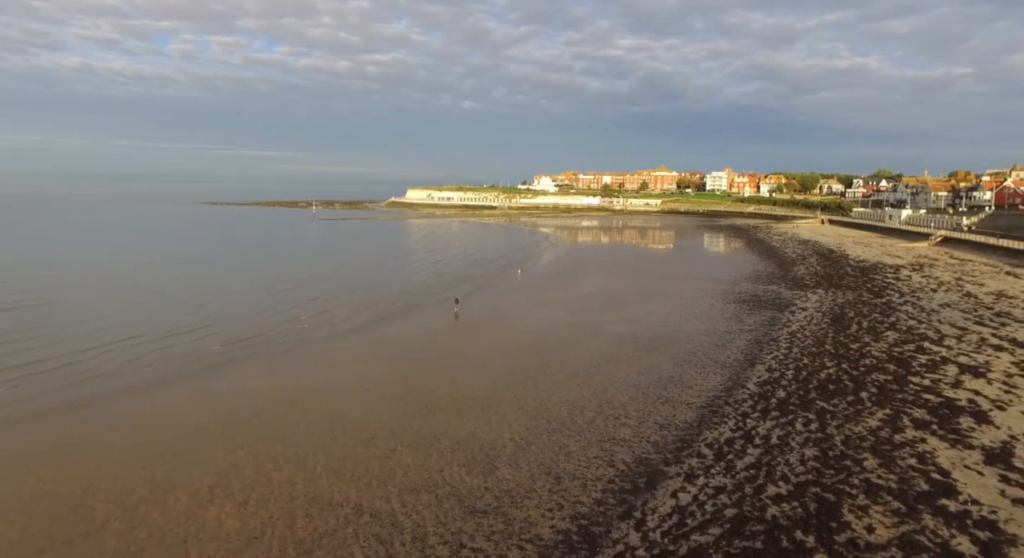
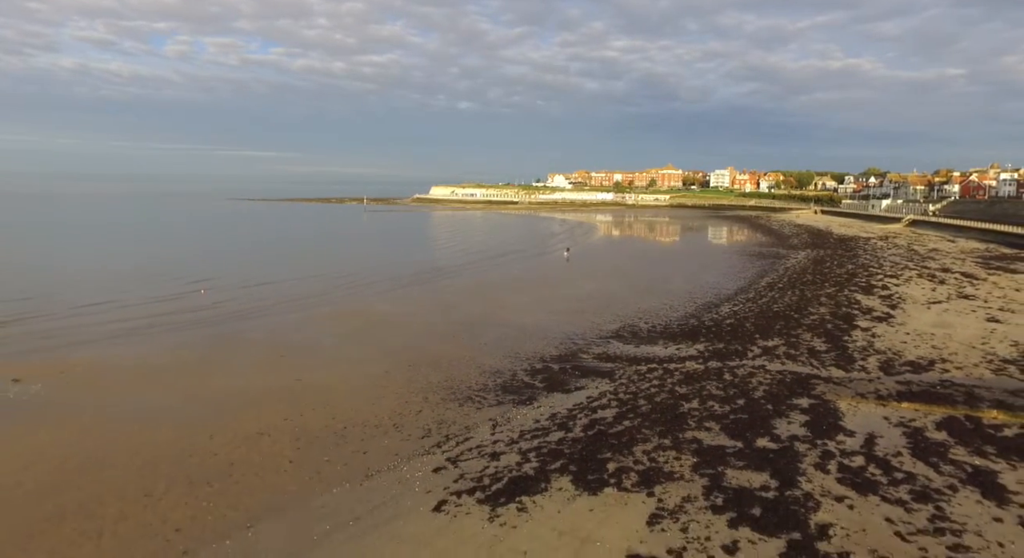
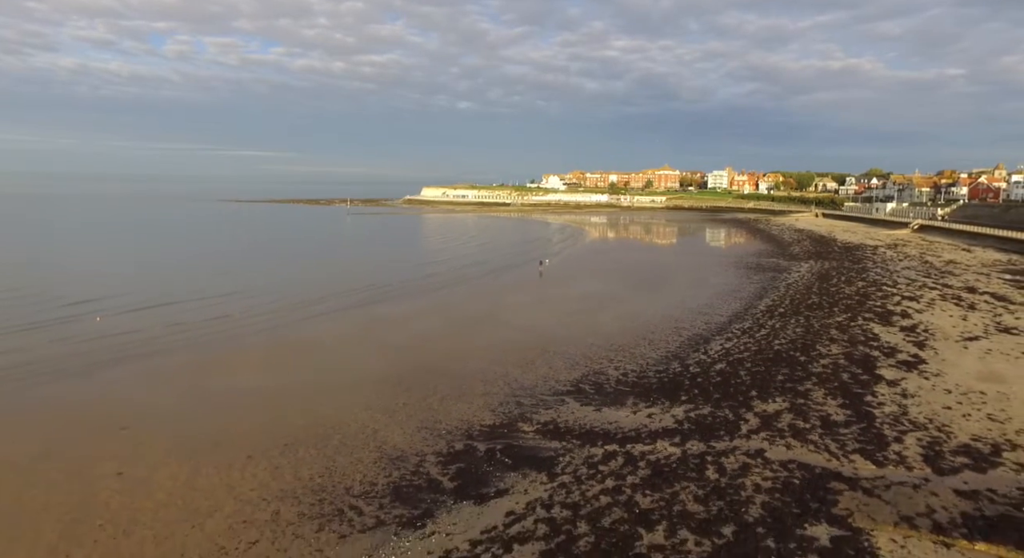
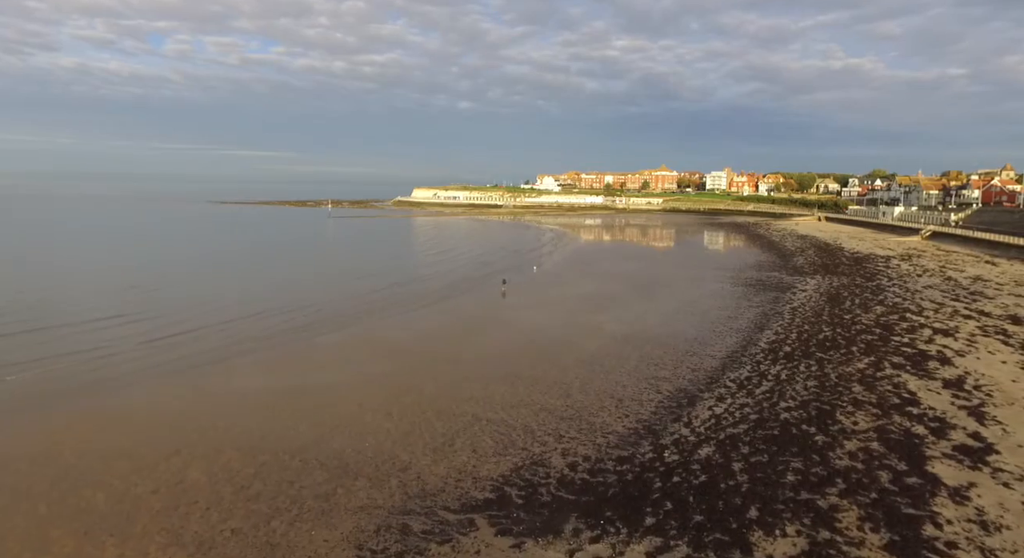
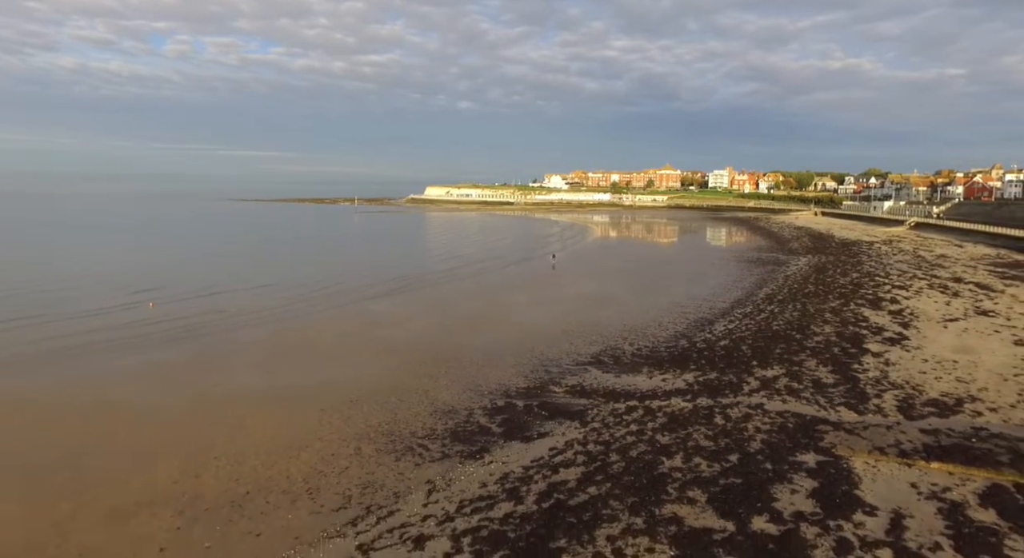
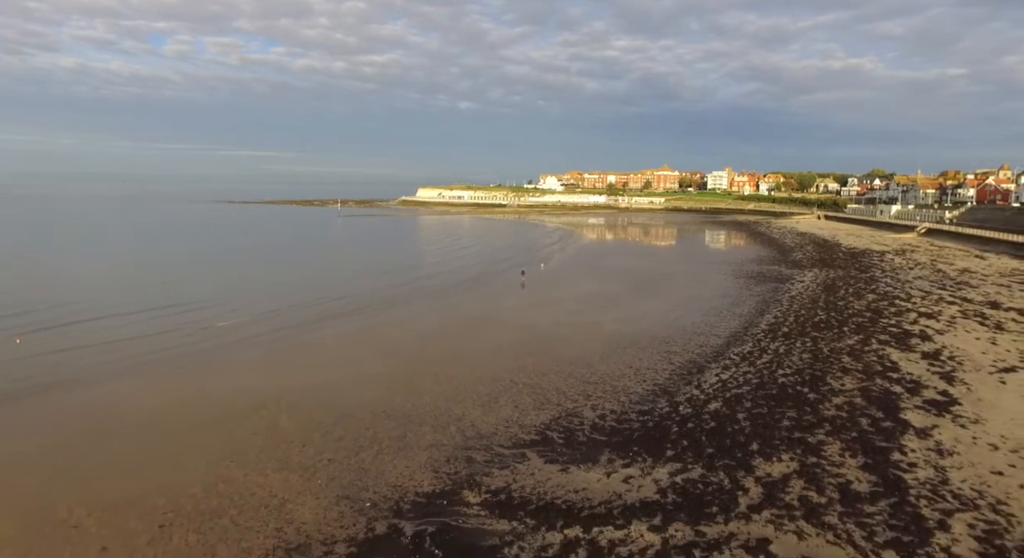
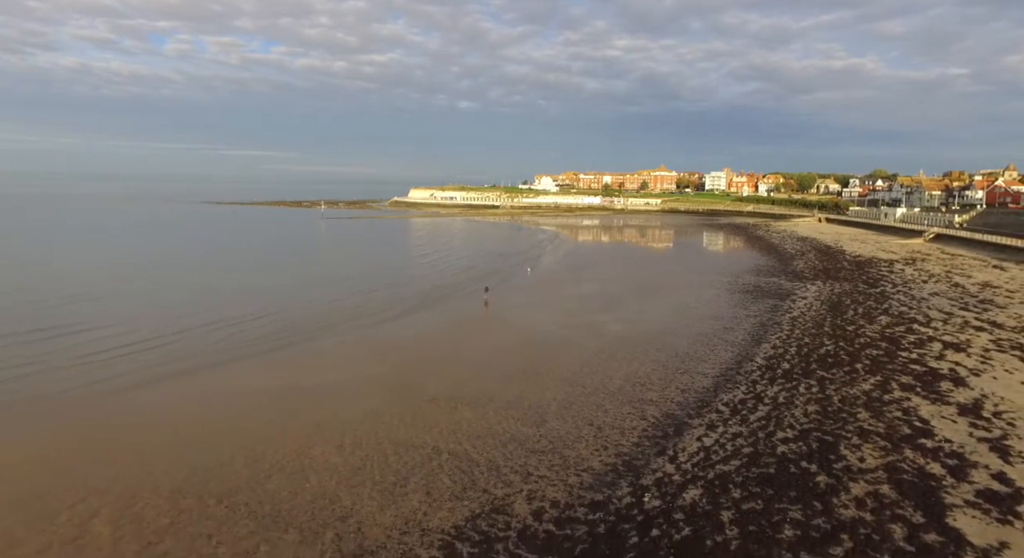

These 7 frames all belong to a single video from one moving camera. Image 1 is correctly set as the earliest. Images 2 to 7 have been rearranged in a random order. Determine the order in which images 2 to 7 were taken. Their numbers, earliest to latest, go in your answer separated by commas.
7, 4, 6, 3, 5, 2
